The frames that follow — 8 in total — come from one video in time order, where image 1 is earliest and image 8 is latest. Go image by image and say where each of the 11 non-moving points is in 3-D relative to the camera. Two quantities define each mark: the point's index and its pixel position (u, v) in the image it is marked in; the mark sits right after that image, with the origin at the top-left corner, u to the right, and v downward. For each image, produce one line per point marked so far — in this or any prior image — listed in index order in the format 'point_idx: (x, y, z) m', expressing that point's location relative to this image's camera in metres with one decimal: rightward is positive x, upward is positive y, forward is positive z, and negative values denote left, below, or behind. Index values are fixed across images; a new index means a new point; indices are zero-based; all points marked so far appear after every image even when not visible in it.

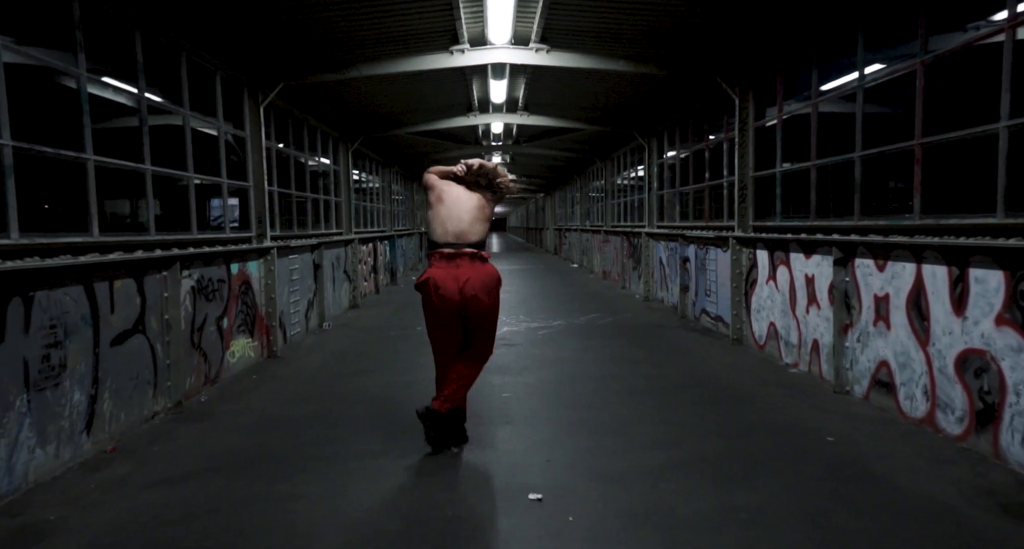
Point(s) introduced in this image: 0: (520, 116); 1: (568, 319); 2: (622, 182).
0: (+0.1, +3.2, +13.6) m
1: (+0.9, -0.7, +11.0) m
2: (+3.0, +2.5, +18.3) m
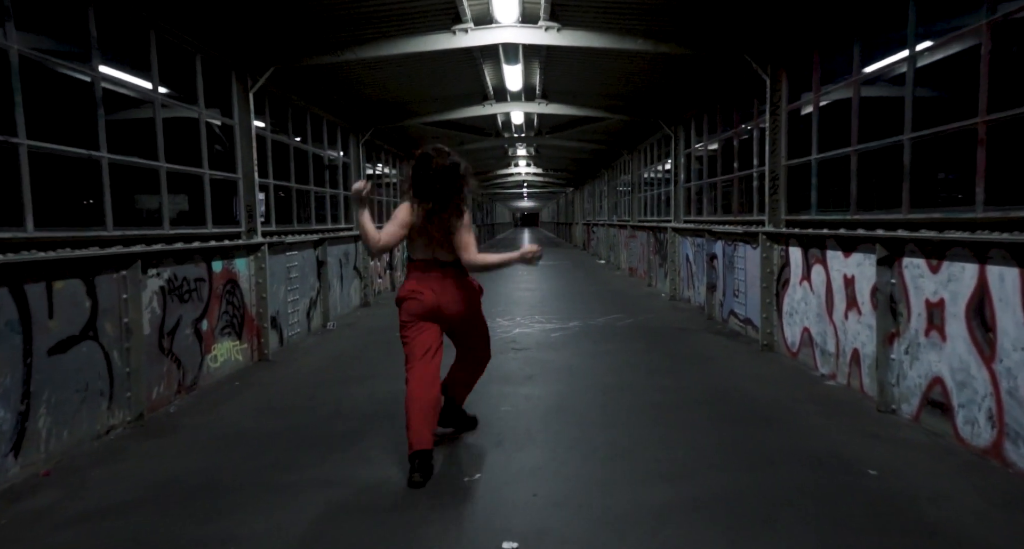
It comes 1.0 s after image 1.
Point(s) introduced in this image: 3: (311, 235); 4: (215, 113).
0: (+0.5, +3.2, +12.9) m
1: (+1.1, -0.7, +10.3) m
2: (+3.5, +2.6, +17.6) m
3: (-2.8, +0.6, +9.5) m
4: (-3.0, +1.6, +6.7) m
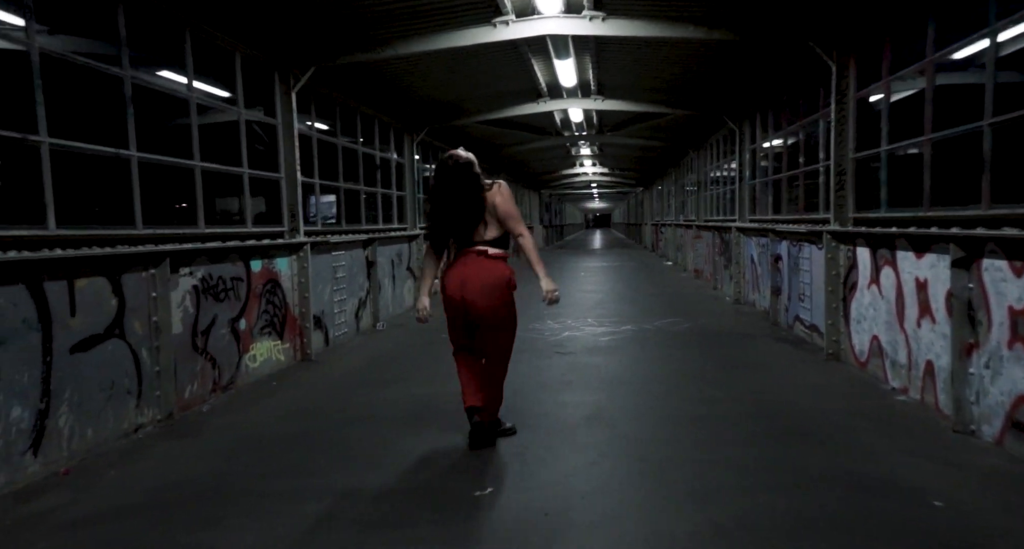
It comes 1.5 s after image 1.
0: (+1.5, +3.2, +12.6) m
1: (+1.9, -0.7, +9.9) m
2: (+5.0, +2.5, +16.8) m
3: (-2.1, +0.6, +9.4) m
4: (-2.6, +1.6, +6.7) m
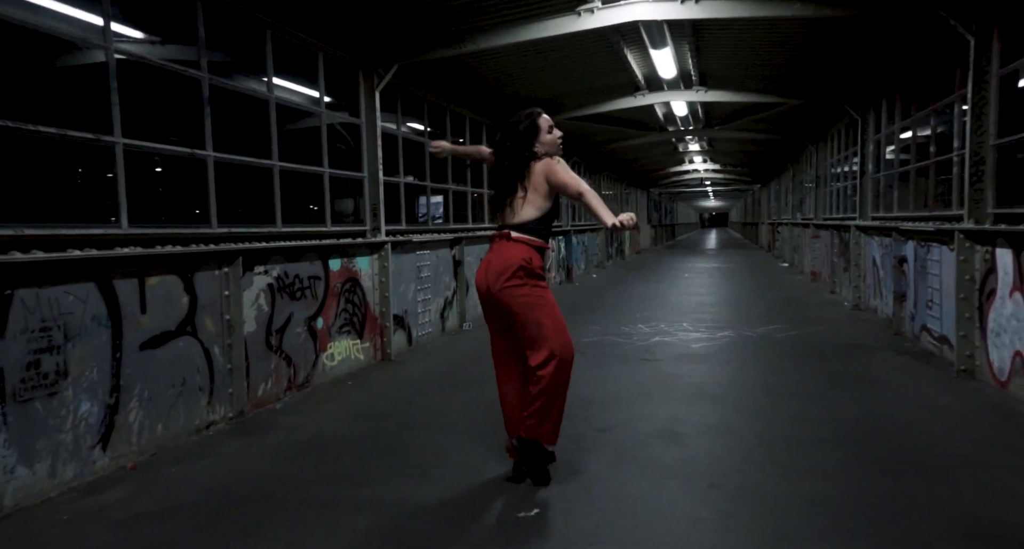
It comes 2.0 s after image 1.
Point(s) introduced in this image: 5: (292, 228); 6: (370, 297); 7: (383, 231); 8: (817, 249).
0: (+3.2, +3.2, +11.9) m
1: (+3.1, -0.7, +9.2) m
2: (+7.4, +2.5, +15.5) m
3: (-0.9, +0.6, +9.4) m
4: (-1.7, +1.6, +6.8) m
5: (-1.9, +0.4, +5.9) m
6: (-1.5, -0.2, +7.1) m
7: (-1.4, +0.5, +7.3) m
8: (+7.3, +0.6, +16.3) m
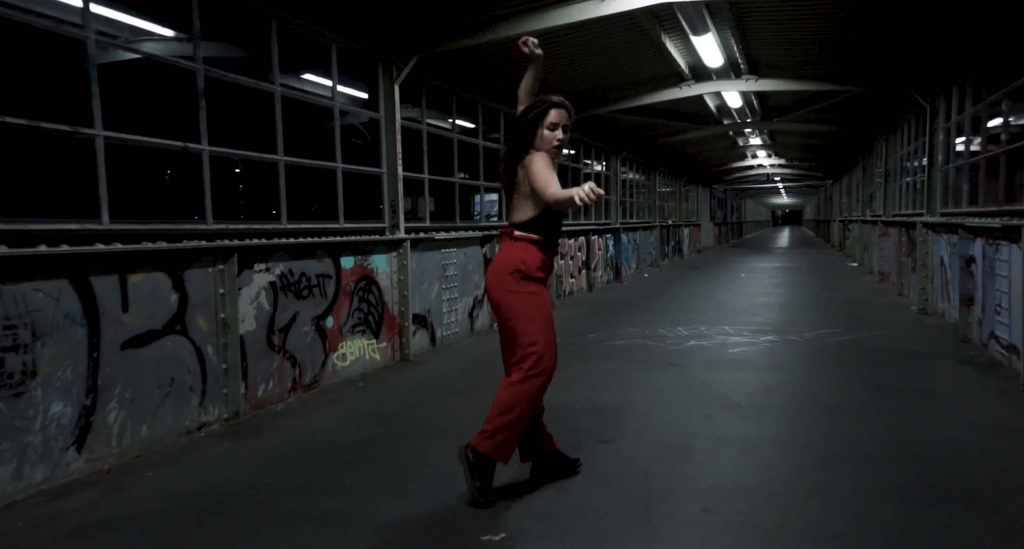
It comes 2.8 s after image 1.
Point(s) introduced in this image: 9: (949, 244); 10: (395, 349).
0: (+3.9, +3.2, +11.2) m
1: (+3.5, -0.7, +8.6) m
2: (+8.3, +2.4, +14.5) m
3: (-0.5, +0.6, +9.1) m
4: (-1.5, +1.6, +6.6) m
5: (-1.8, +0.4, +5.8) m
6: (-1.3, -0.2, +6.9) m
7: (-1.1, +0.5, +7.1) m
8: (+8.4, +0.6, +15.3) m
9: (+5.9, +0.4, +9.2) m
10: (-1.2, -0.8, +7.0) m
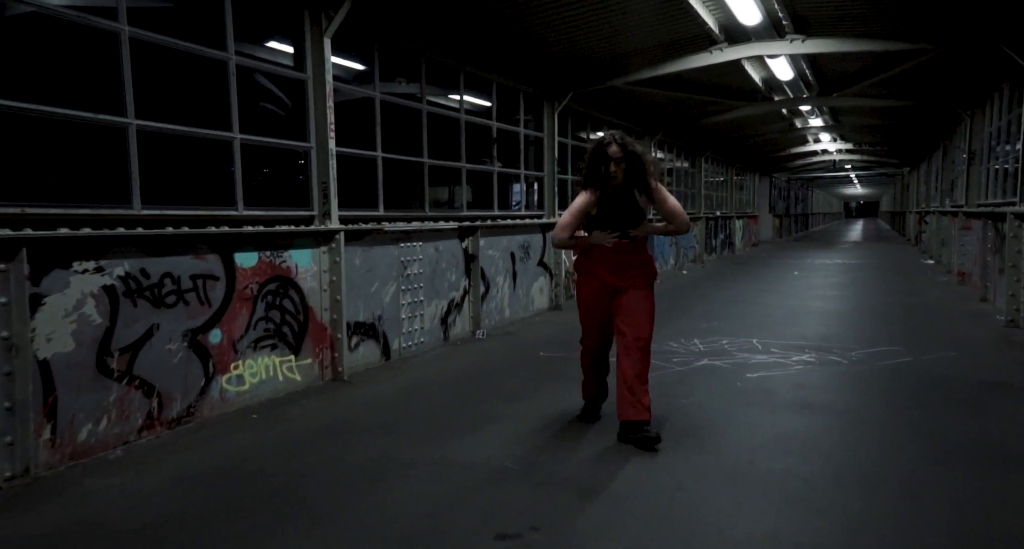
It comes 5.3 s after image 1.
0: (+3.9, +3.2, +9.4) m
1: (+3.2, -0.8, +6.8) m
2: (+8.6, +2.4, +12.3) m
3: (-0.6, +0.6, +7.7) m
4: (-1.9, +1.6, +5.2) m
5: (-2.2, +0.4, +4.4) m
6: (-1.6, -0.2, +5.6) m
7: (-1.5, +0.5, +5.7) m
8: (+8.7, +0.6, +13.1) m
9: (+5.8, +0.4, +7.3) m
10: (-1.6, -0.8, +5.7) m
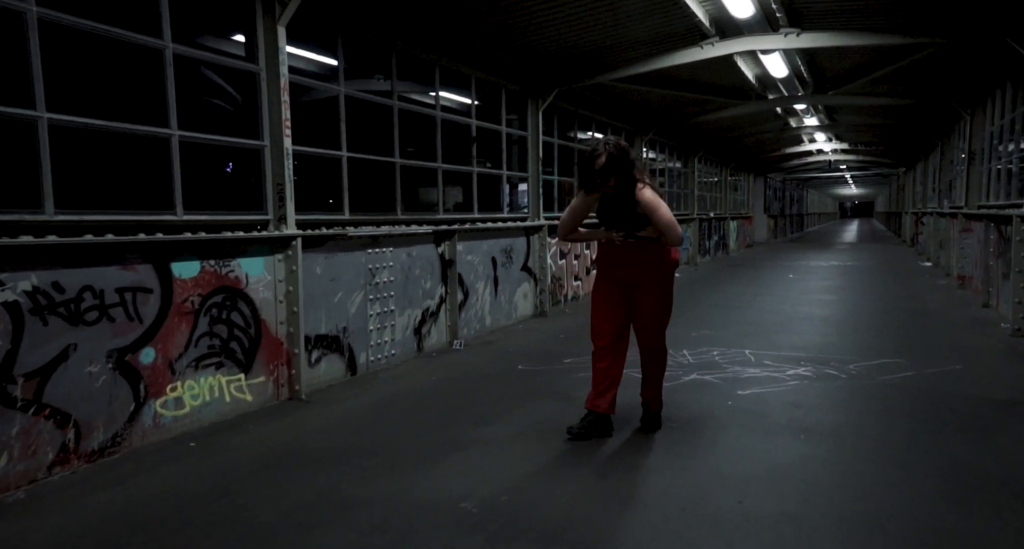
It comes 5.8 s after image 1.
0: (+3.6, +3.1, +9.0) m
1: (+3.0, -0.8, +6.4) m
2: (+8.3, +2.4, +11.9) m
3: (-0.9, +0.5, +7.2) m
4: (-2.1, +1.5, +4.8) m
5: (-2.4, +0.3, +4.0) m
6: (-1.8, -0.3, +5.1) m
7: (-1.7, +0.4, +5.2) m
8: (+8.4, +0.5, +12.7) m
9: (+5.5, +0.3, +6.8) m
10: (-1.8, -0.8, +5.2) m
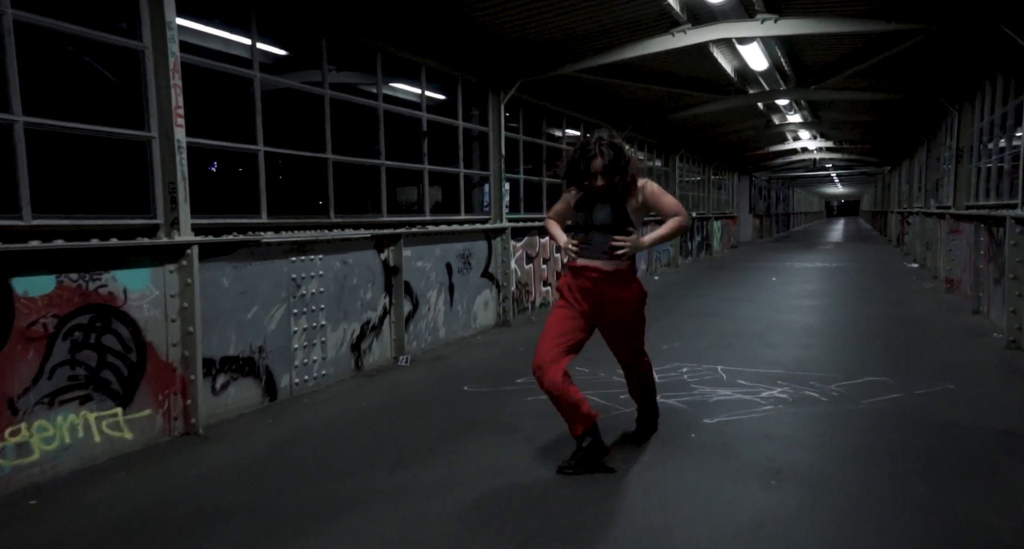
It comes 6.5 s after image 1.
0: (+3.1, +3.0, +8.3) m
1: (+2.5, -0.9, +5.7) m
2: (+7.8, +2.3, +11.3) m
3: (-1.4, +0.4, +6.5) m
4: (-2.6, +1.4, +4.0) m
5: (-2.9, +0.2, +3.2) m
6: (-2.3, -0.4, +4.3) m
7: (-2.2, +0.3, +4.5) m
8: (+7.8, +0.5, +12.1) m
9: (+5.0, +0.2, +6.2) m
10: (-2.2, -0.9, +4.5) m
